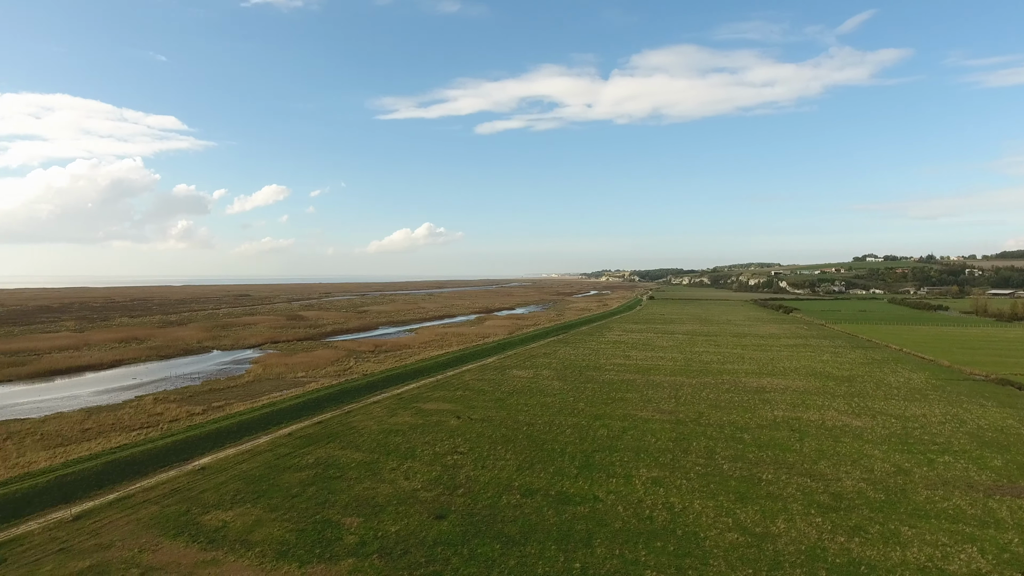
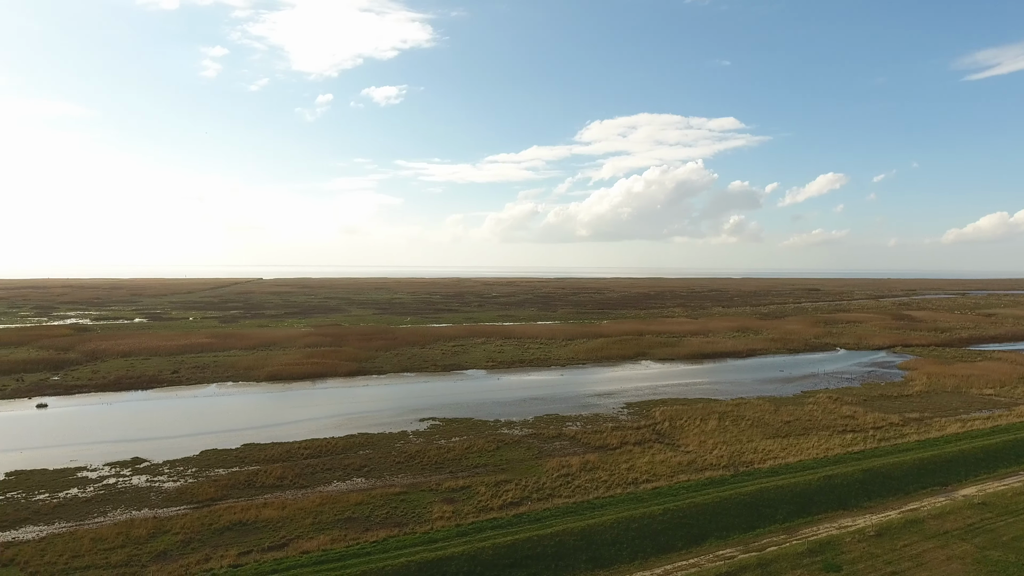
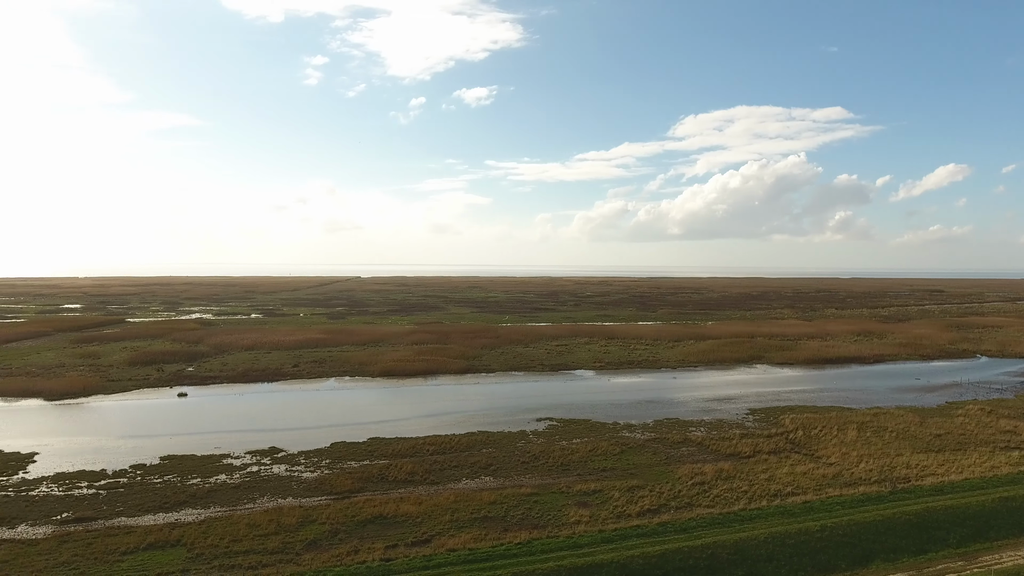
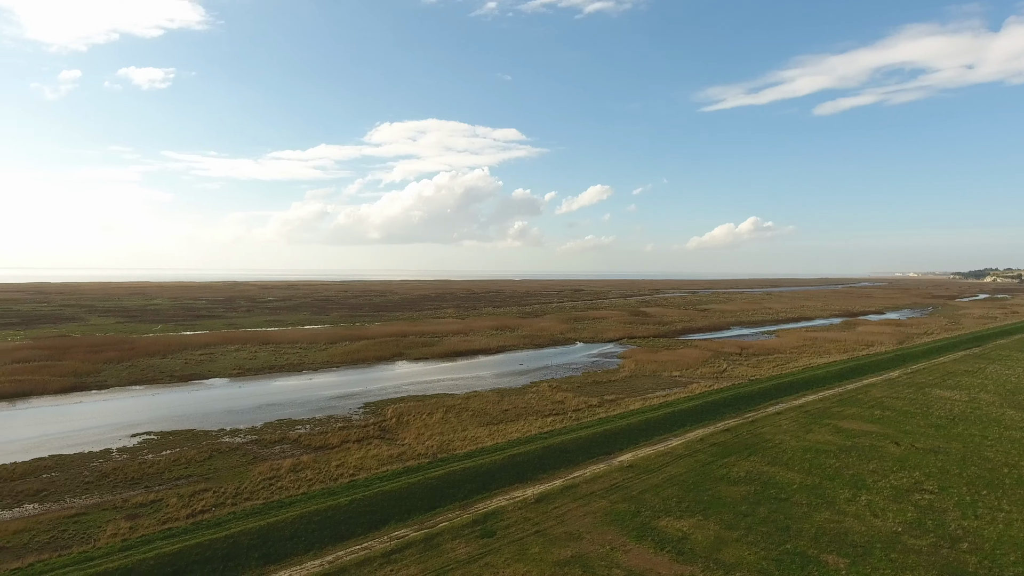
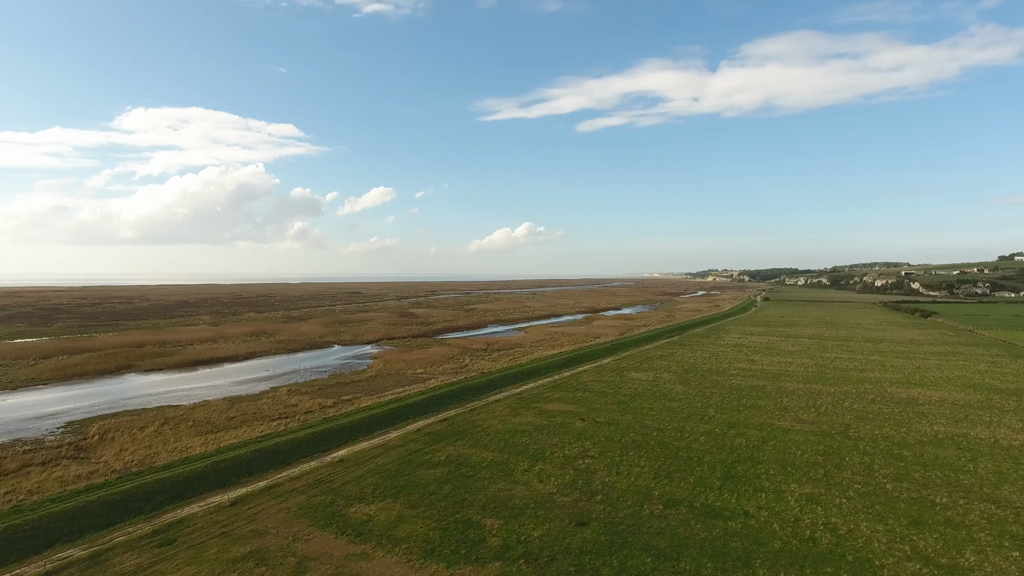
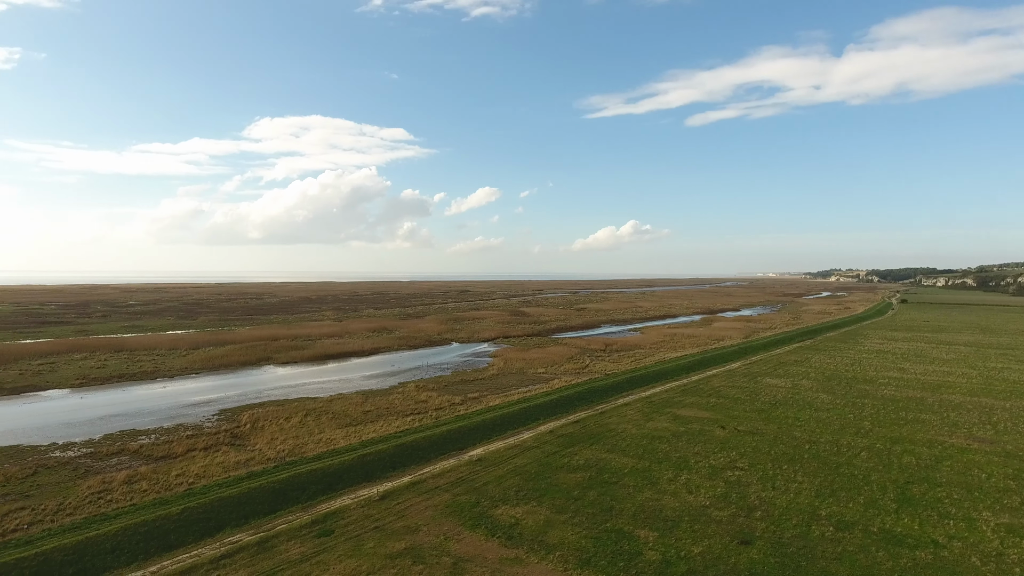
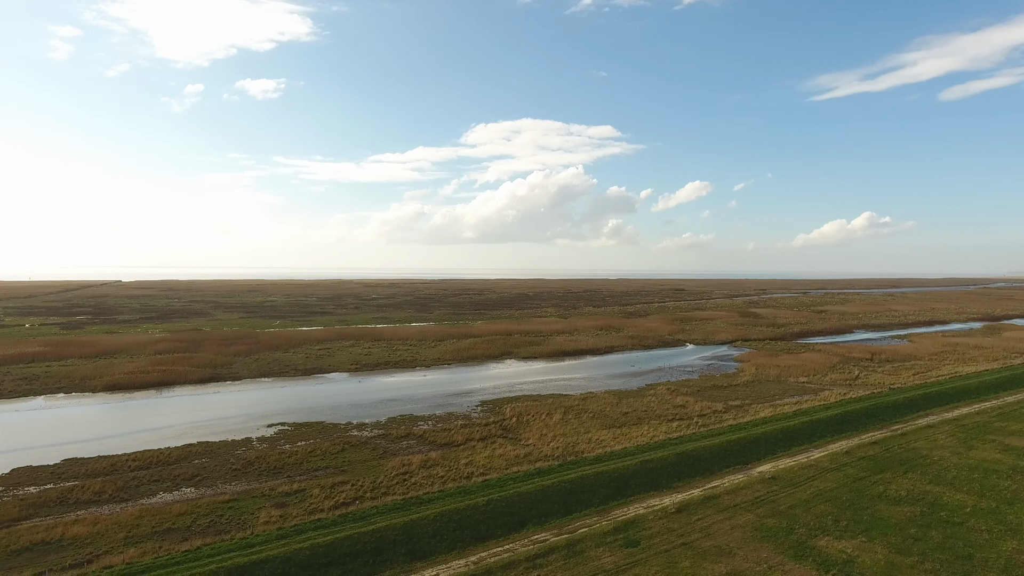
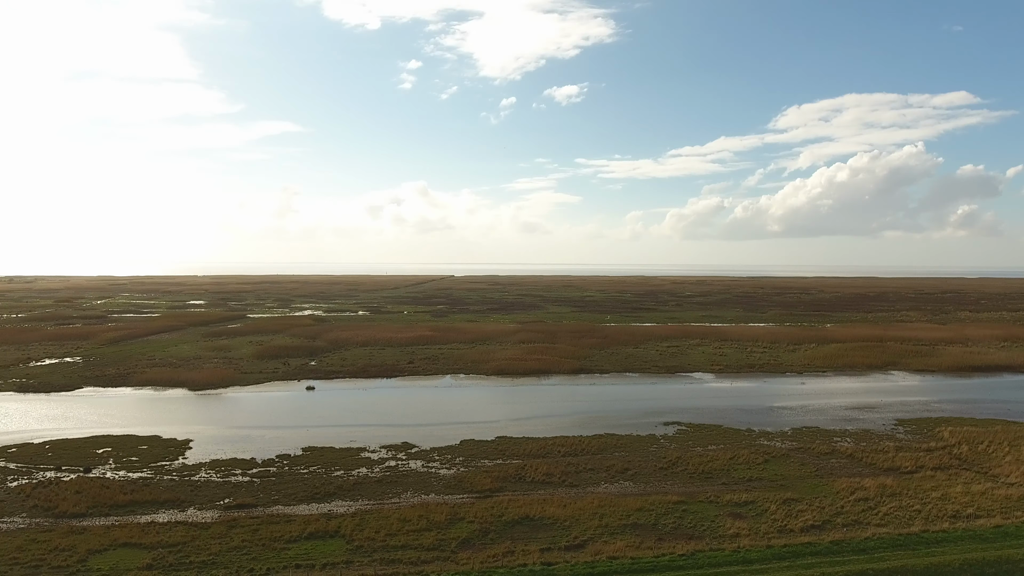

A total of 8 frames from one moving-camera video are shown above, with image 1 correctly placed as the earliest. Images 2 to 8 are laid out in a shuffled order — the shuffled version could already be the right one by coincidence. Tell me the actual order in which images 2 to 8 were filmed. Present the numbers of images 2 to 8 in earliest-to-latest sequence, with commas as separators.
5, 6, 4, 7, 2, 3, 8
